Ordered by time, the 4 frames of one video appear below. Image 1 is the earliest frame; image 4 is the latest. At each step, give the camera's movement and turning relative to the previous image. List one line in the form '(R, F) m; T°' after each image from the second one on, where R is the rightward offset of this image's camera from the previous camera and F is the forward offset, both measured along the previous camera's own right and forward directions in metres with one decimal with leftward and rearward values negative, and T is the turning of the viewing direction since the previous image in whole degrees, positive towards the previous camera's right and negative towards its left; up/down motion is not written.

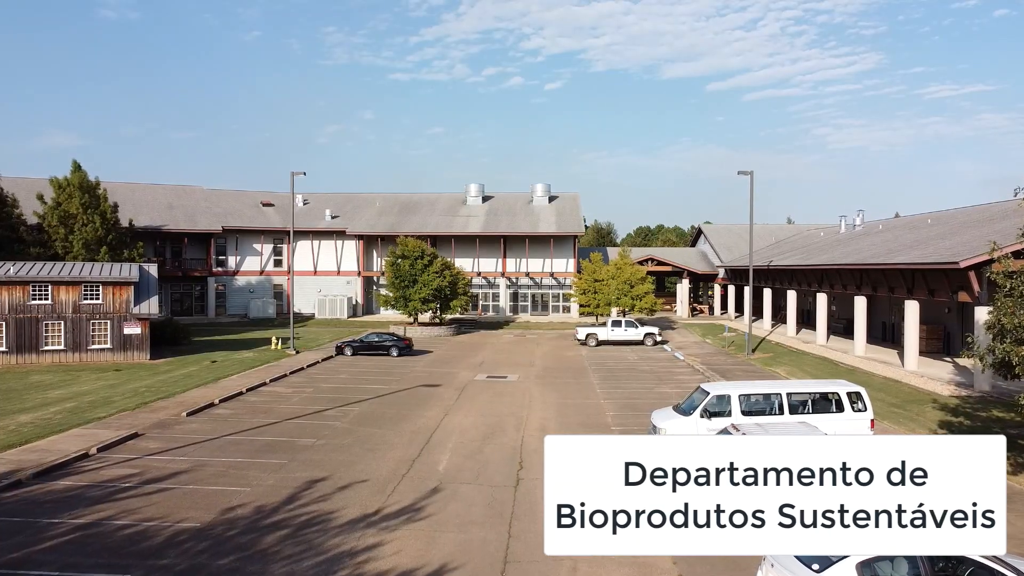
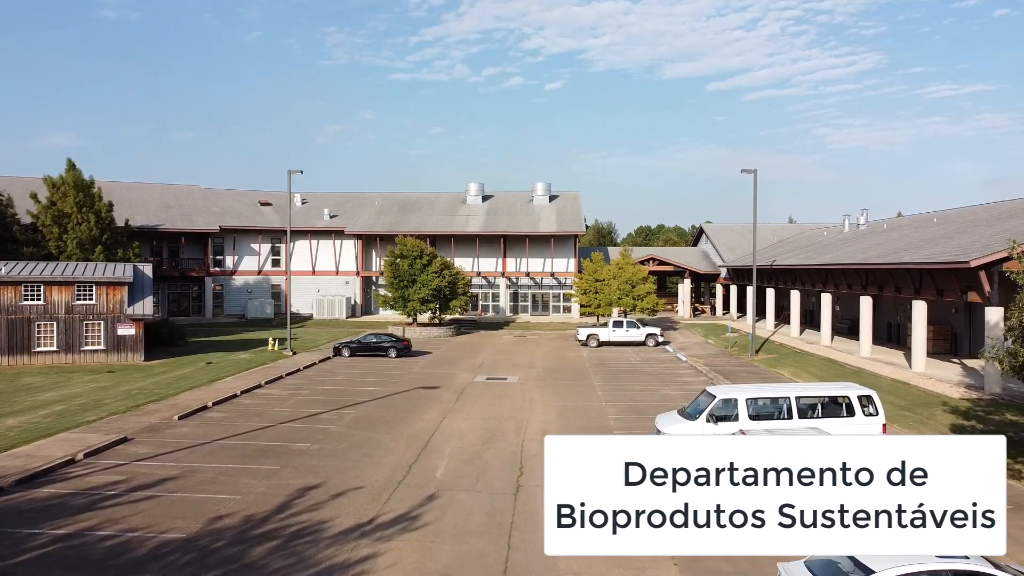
(0.0, +0.4) m; 0°
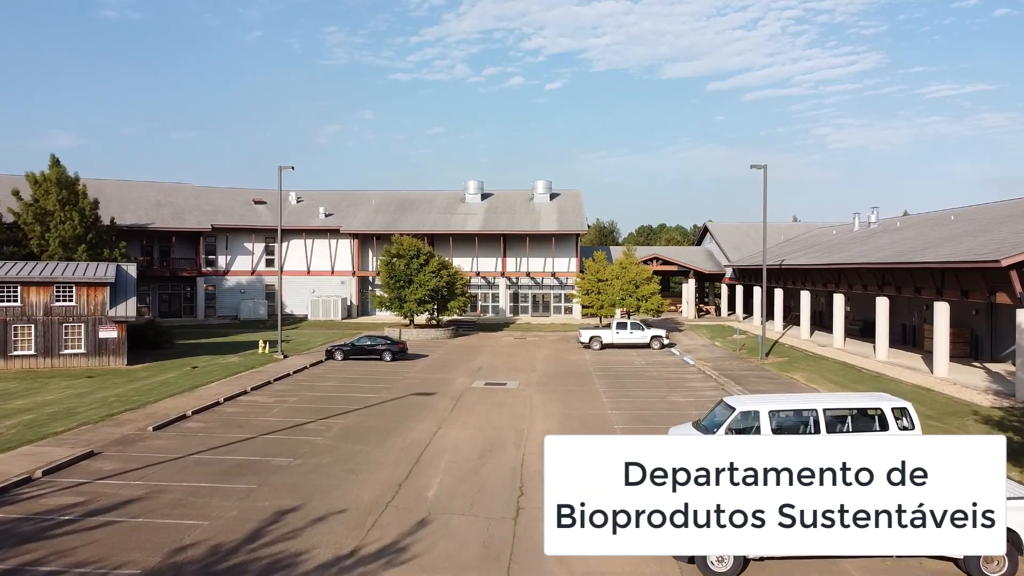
(0.0, +1.2) m; 0°
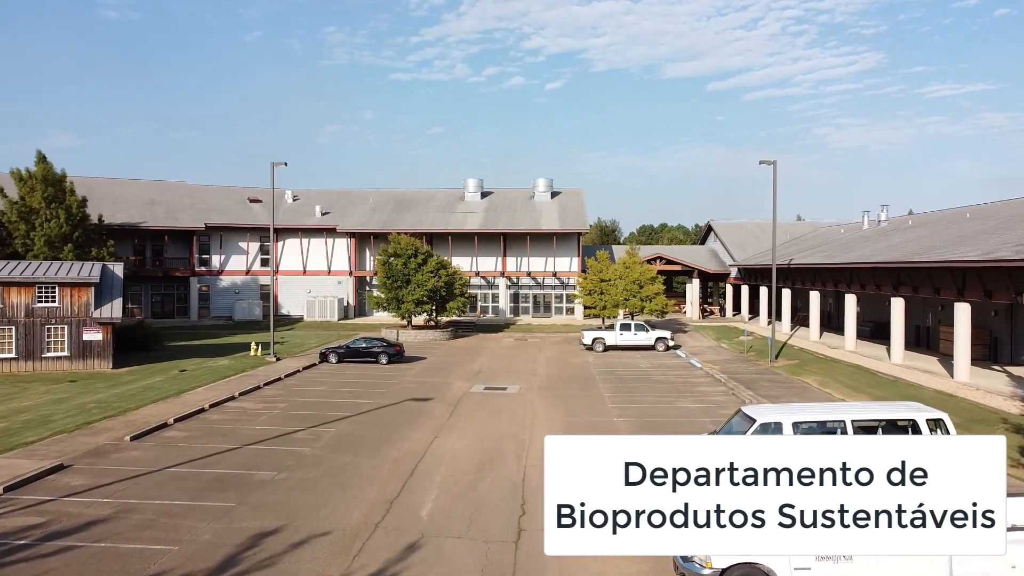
(0.0, +1.0) m; 0°
